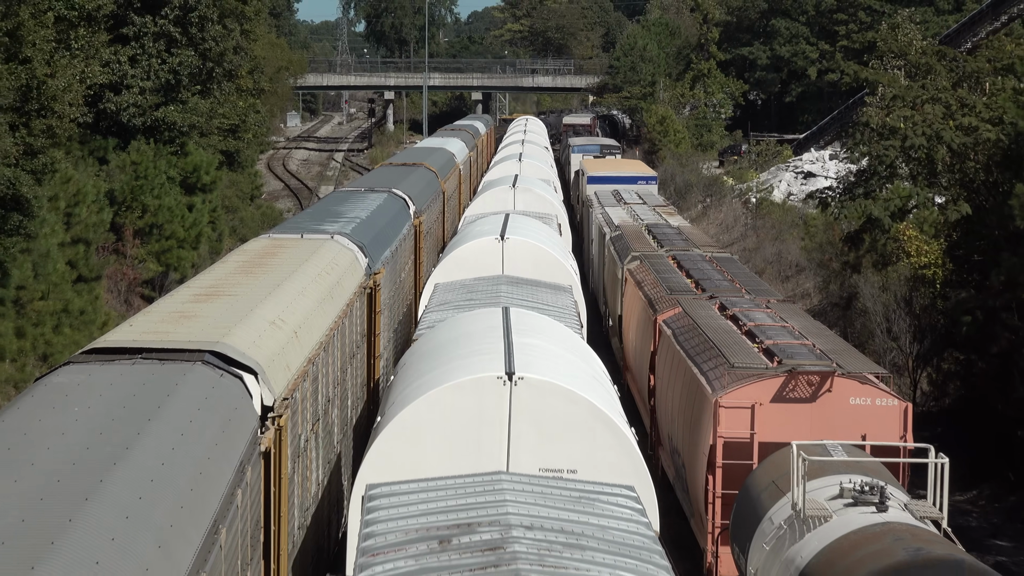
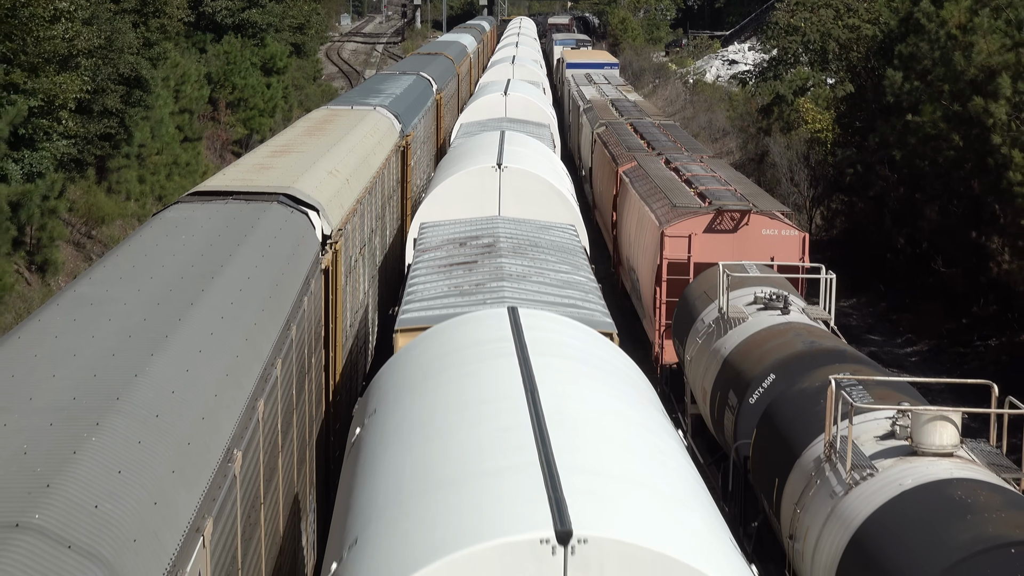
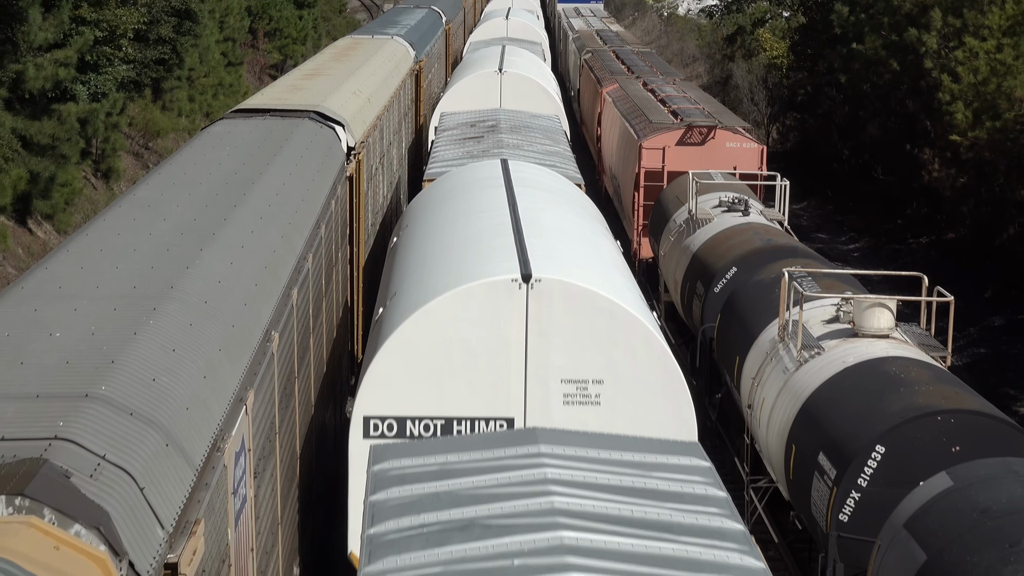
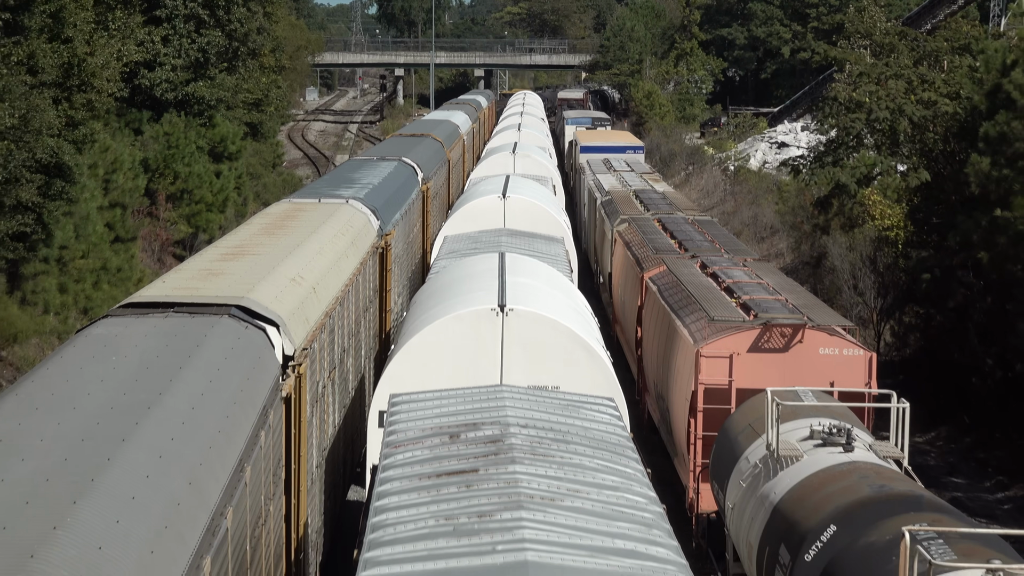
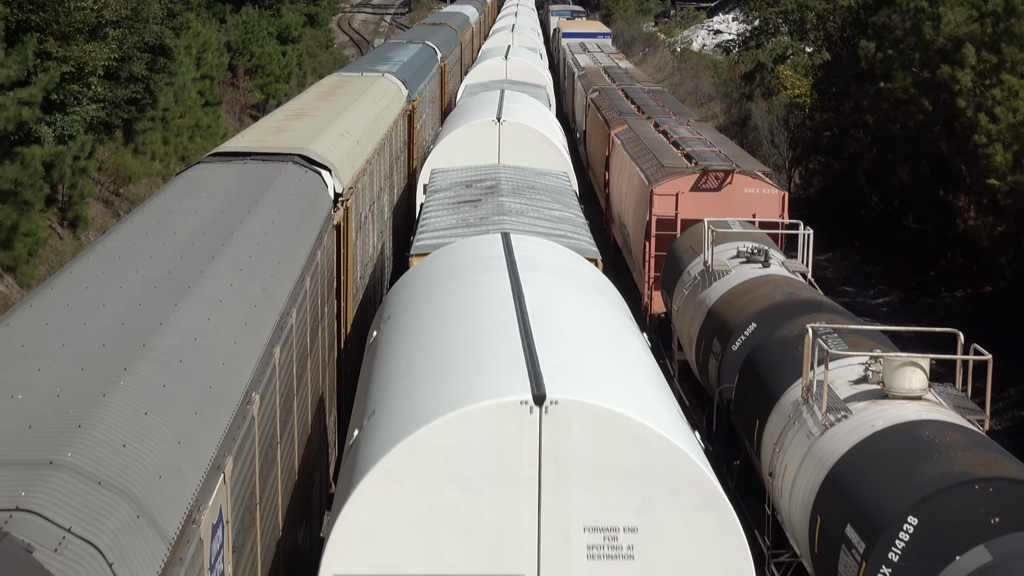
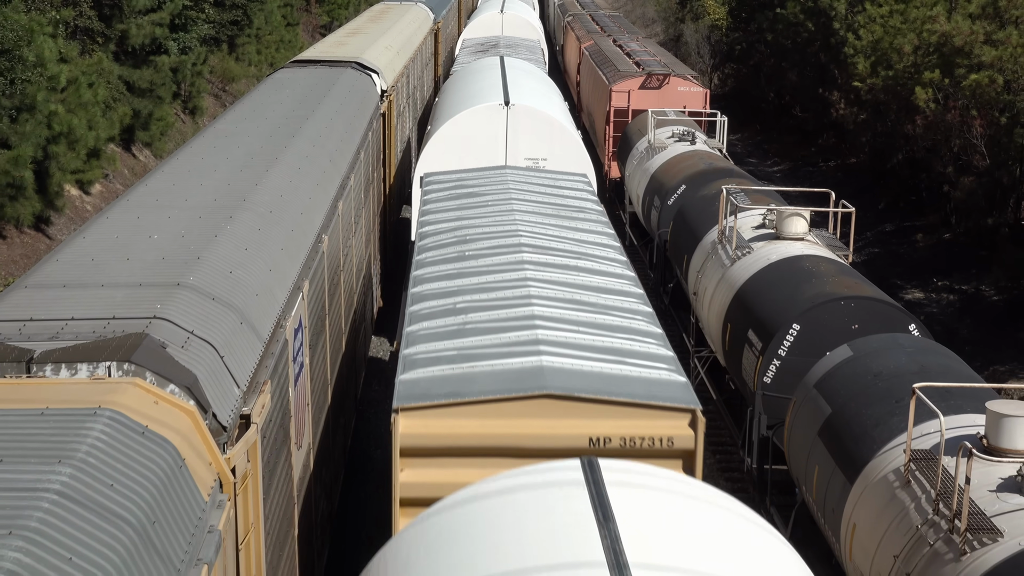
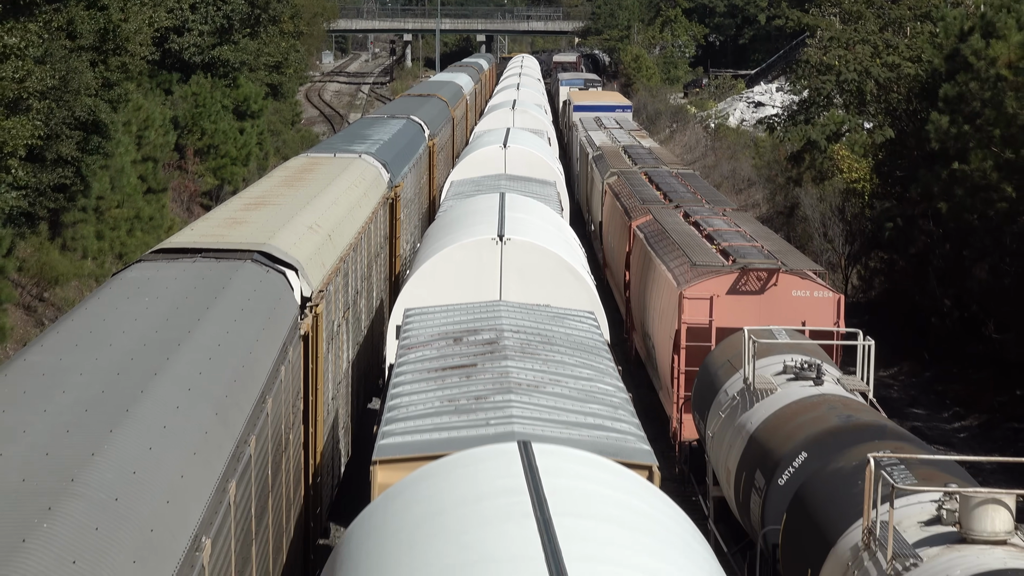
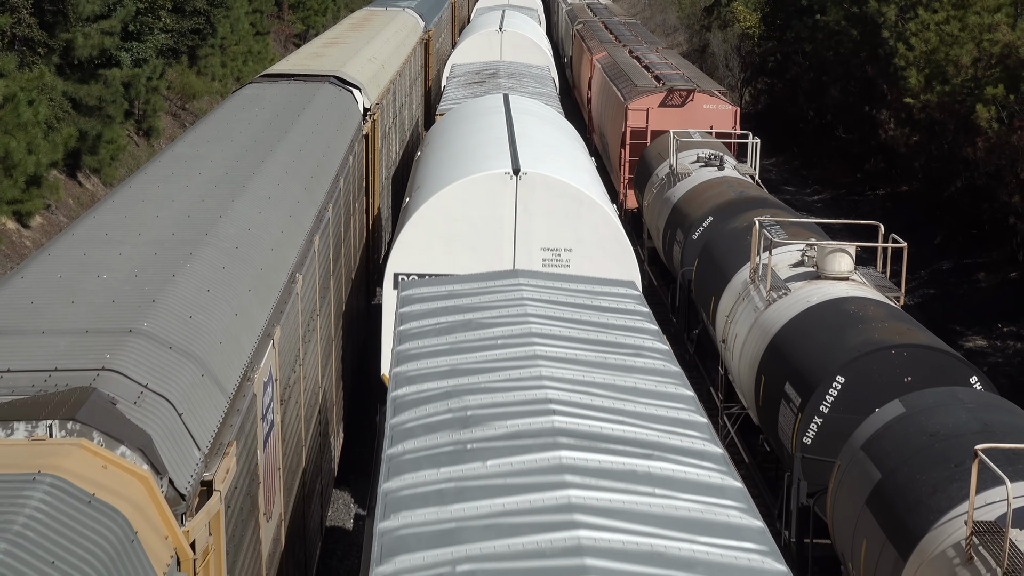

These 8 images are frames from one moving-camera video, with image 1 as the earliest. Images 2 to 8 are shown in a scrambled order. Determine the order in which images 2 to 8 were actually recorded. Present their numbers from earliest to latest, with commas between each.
4, 7, 2, 5, 3, 8, 6
